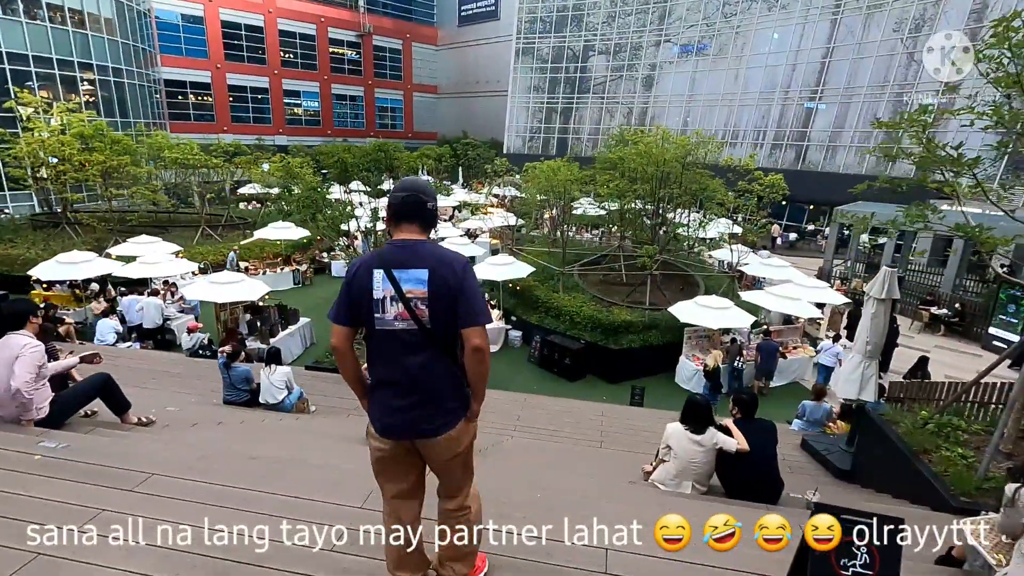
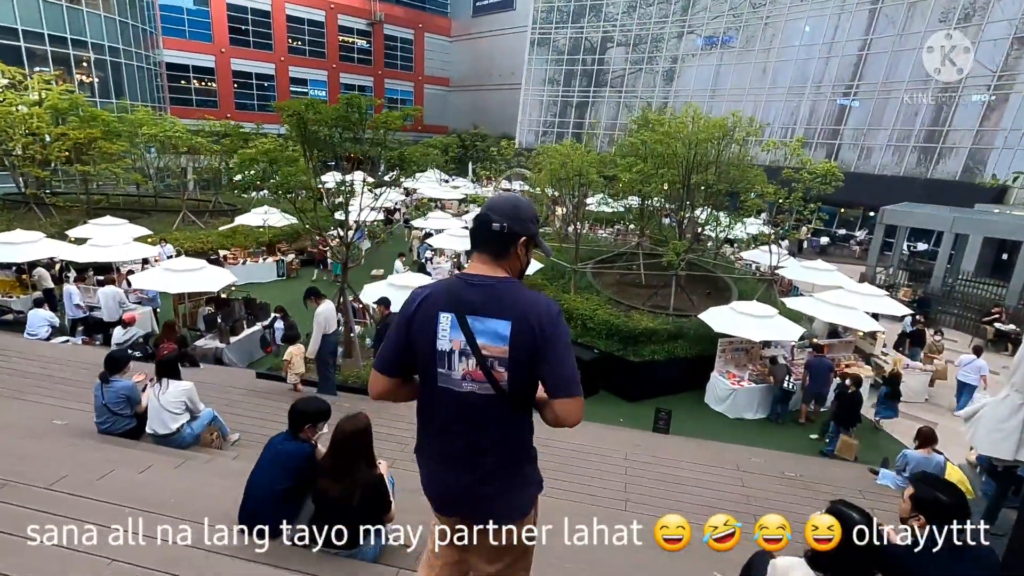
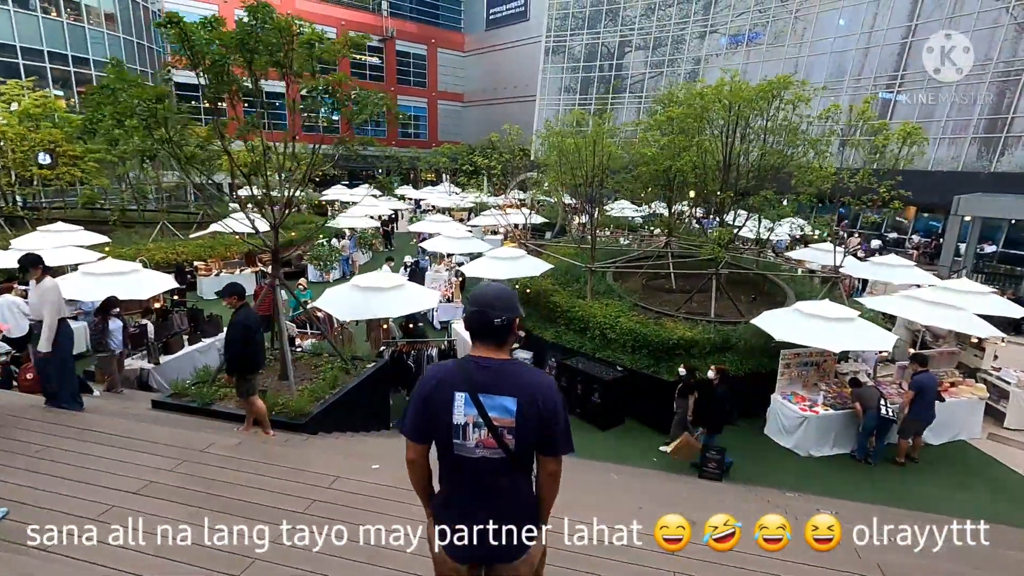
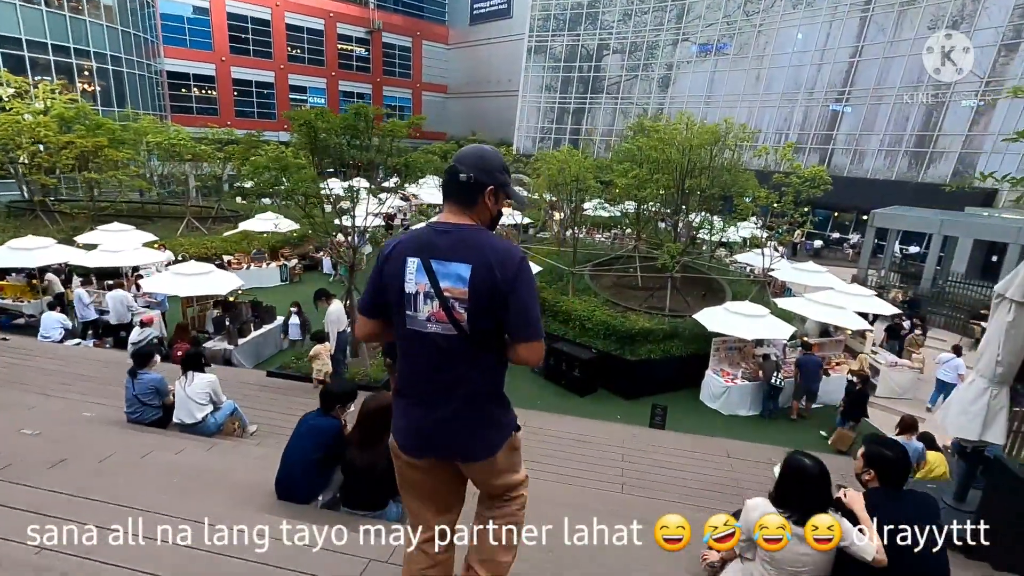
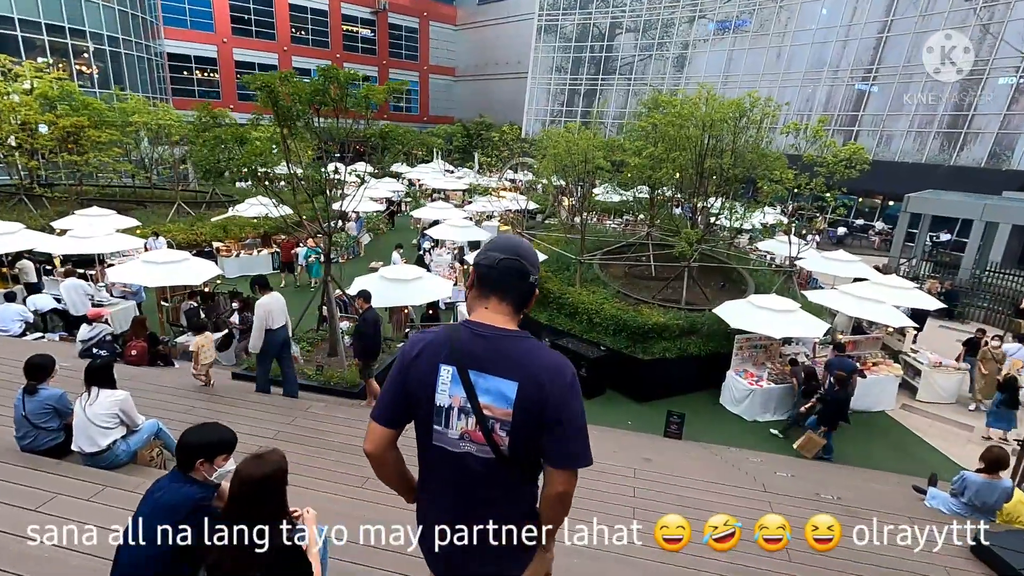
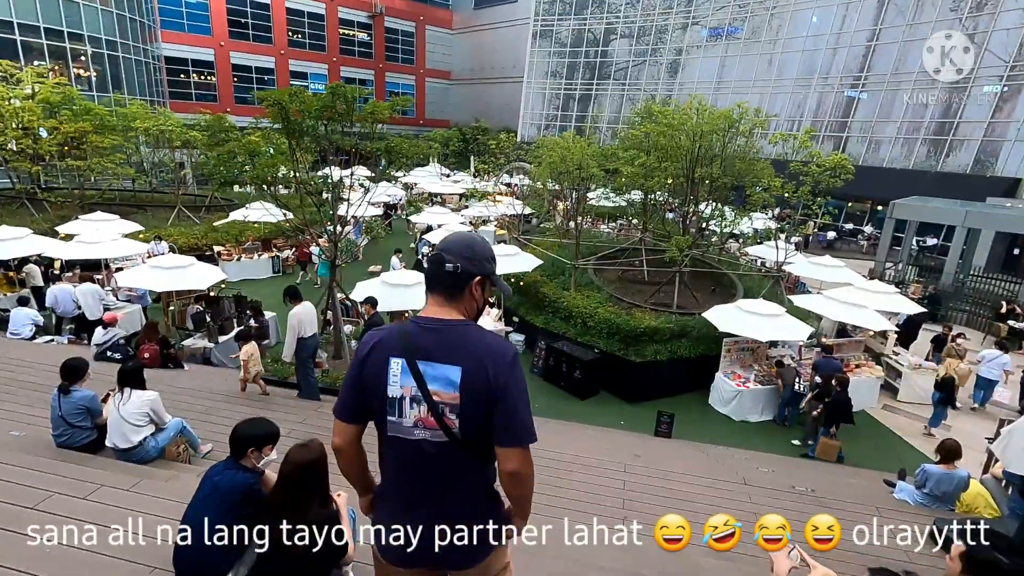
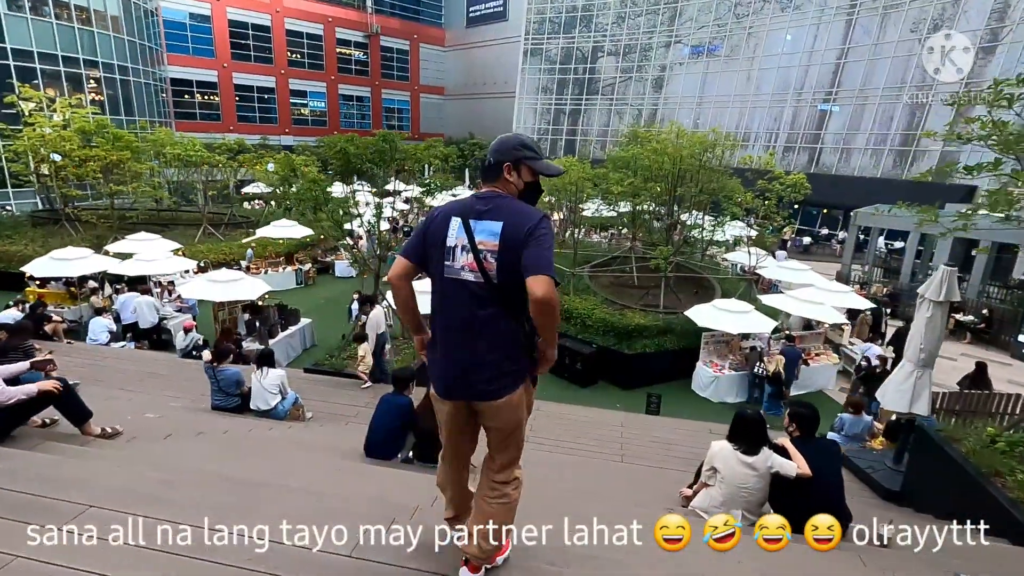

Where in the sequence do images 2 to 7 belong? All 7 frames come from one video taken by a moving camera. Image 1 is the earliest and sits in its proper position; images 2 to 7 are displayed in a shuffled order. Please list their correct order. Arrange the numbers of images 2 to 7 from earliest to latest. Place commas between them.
7, 4, 2, 6, 5, 3
